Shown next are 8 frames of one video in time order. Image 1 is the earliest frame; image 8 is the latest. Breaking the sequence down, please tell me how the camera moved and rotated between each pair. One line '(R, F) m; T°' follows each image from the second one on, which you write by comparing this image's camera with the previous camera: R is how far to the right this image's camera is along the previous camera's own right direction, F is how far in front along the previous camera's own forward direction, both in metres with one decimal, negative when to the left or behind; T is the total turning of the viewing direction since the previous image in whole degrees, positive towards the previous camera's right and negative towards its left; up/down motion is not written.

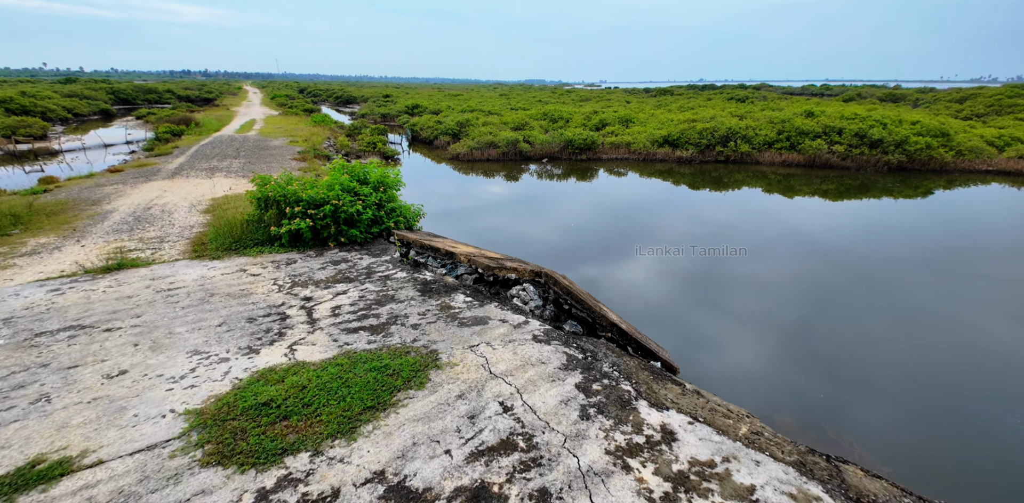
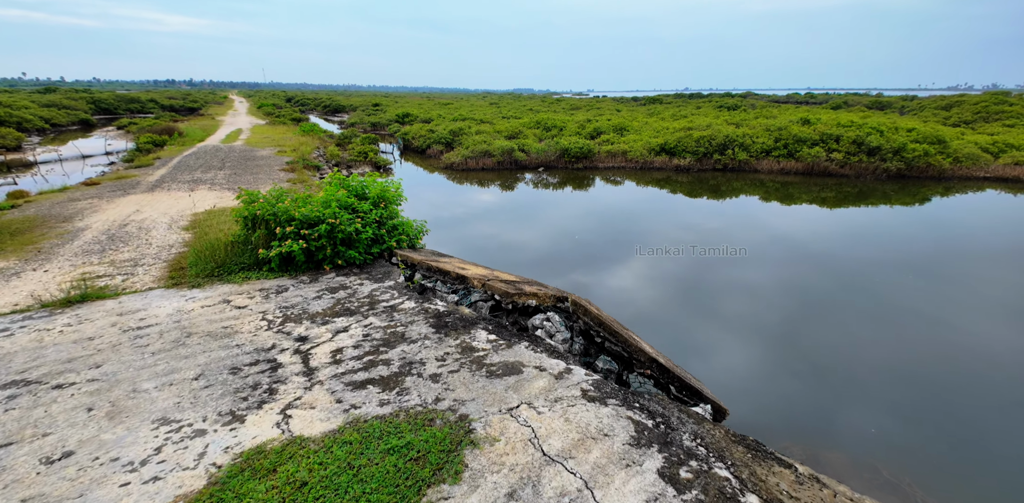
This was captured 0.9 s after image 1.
(-0.3, +0.6) m; +1°
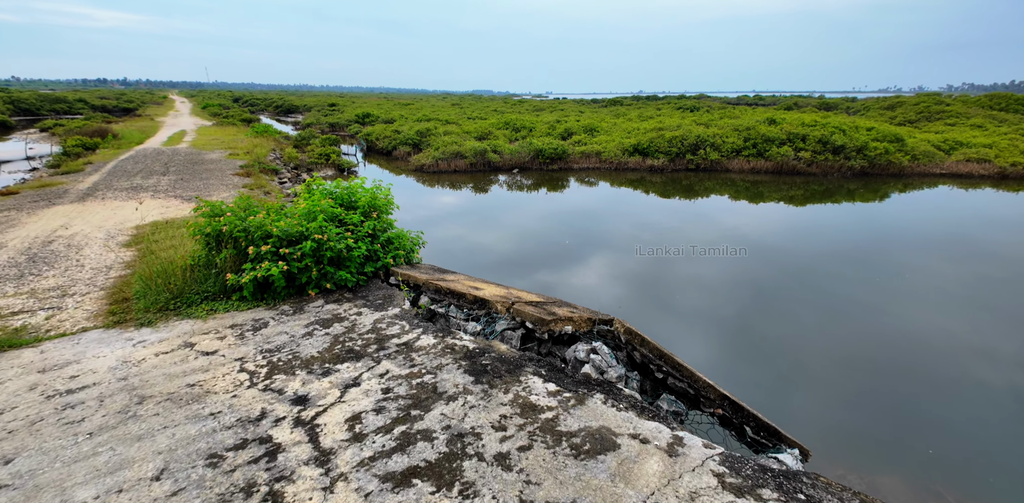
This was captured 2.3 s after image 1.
(-0.7, +0.8) m; +5°
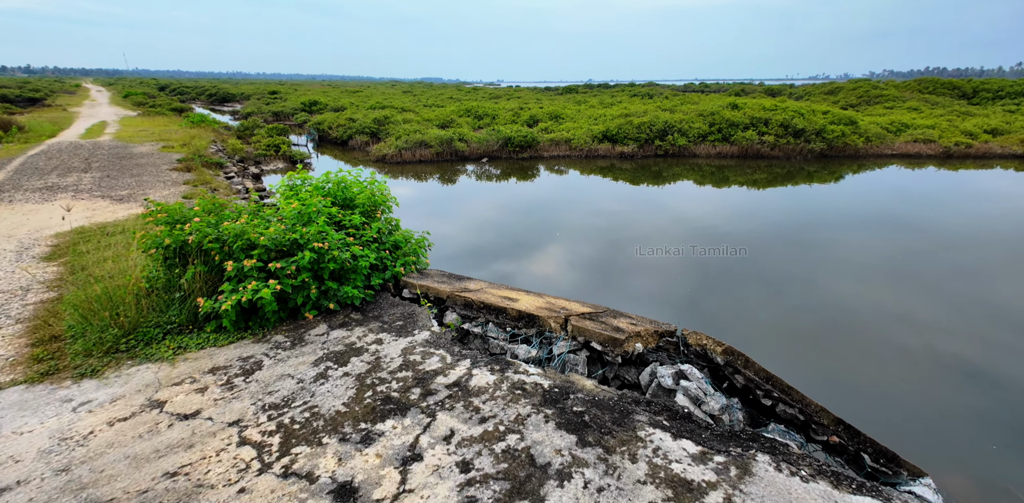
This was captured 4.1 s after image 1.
(-0.8, +0.9) m; +6°
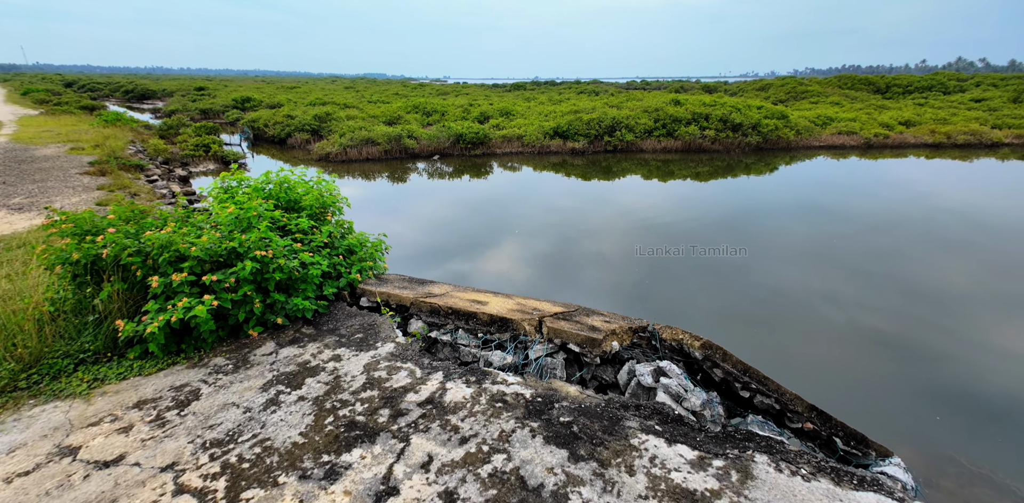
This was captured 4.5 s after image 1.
(-0.1, +0.2) m; +6°
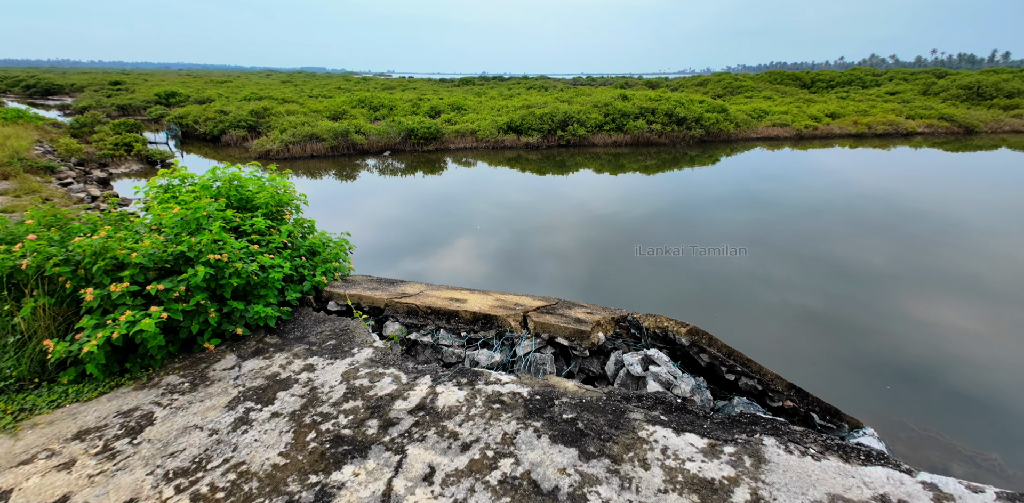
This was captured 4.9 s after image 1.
(-0.2, +0.1) m; +6°
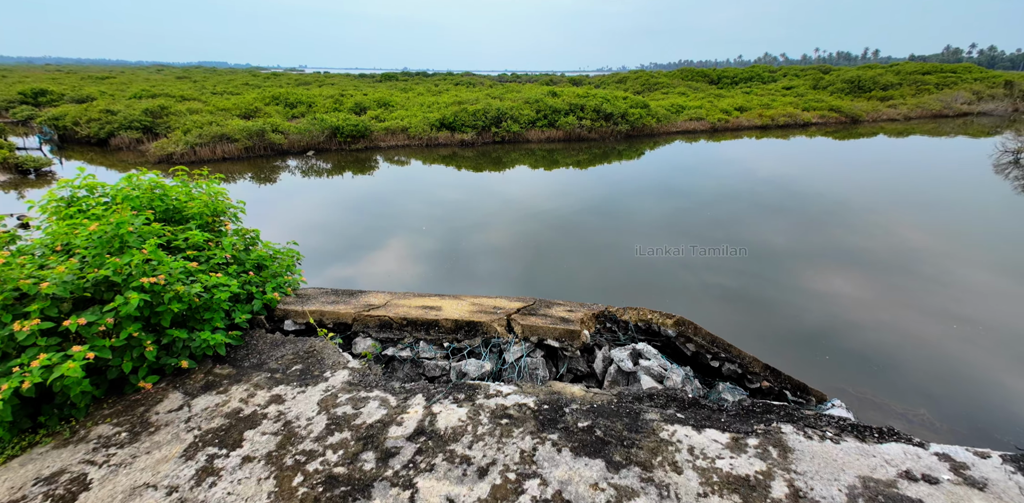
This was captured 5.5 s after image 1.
(-0.3, +0.2) m; +8°
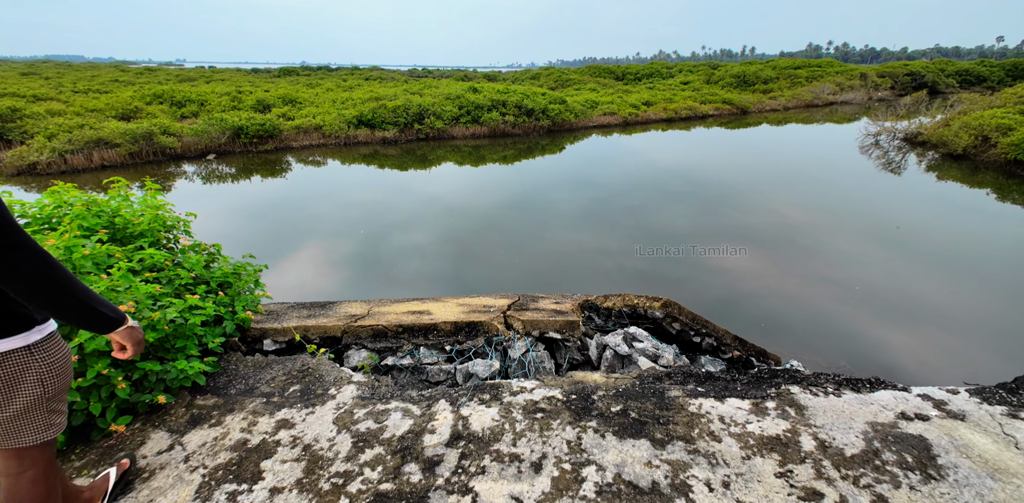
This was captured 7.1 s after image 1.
(-0.5, 0.0) m; +10°
